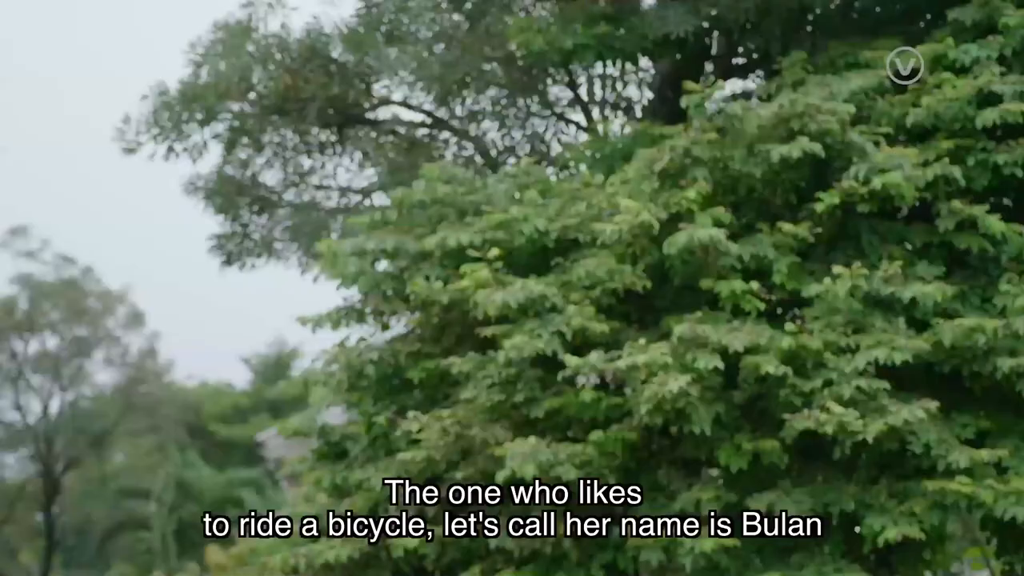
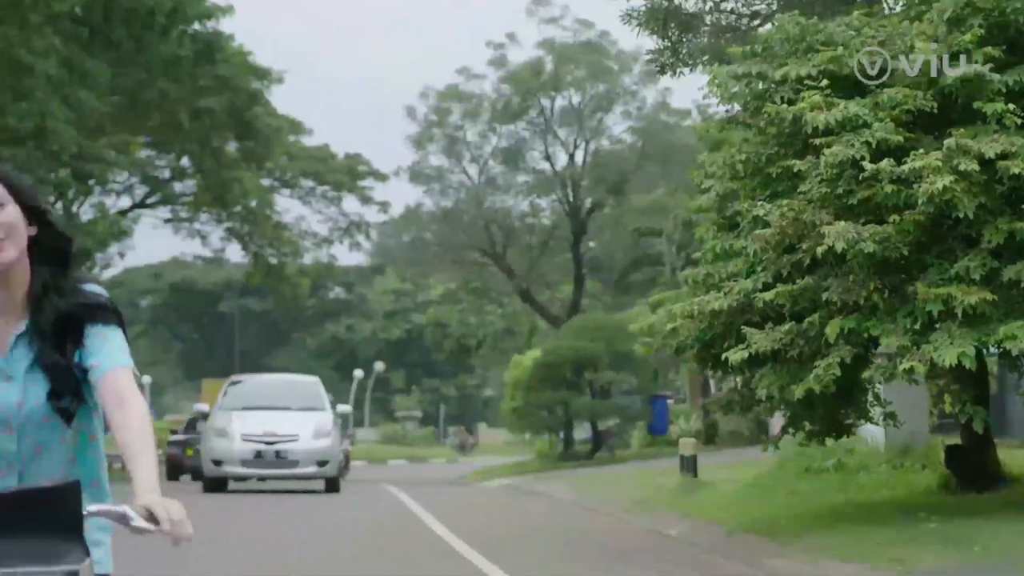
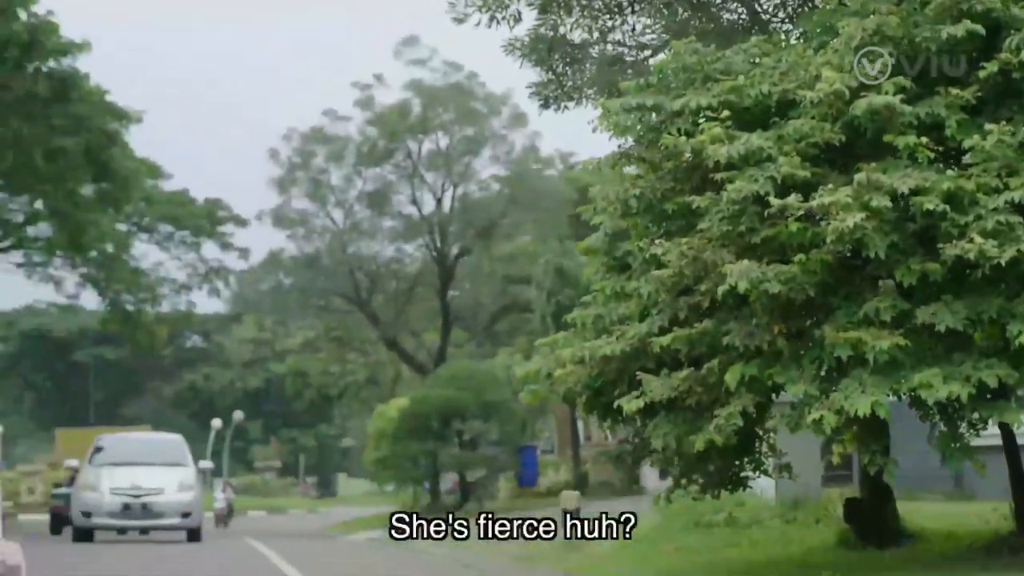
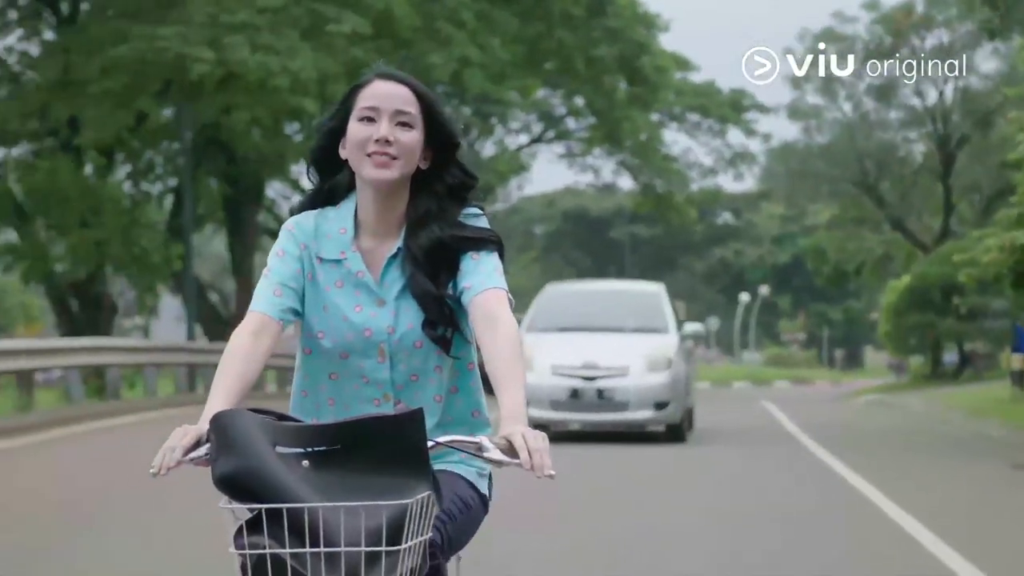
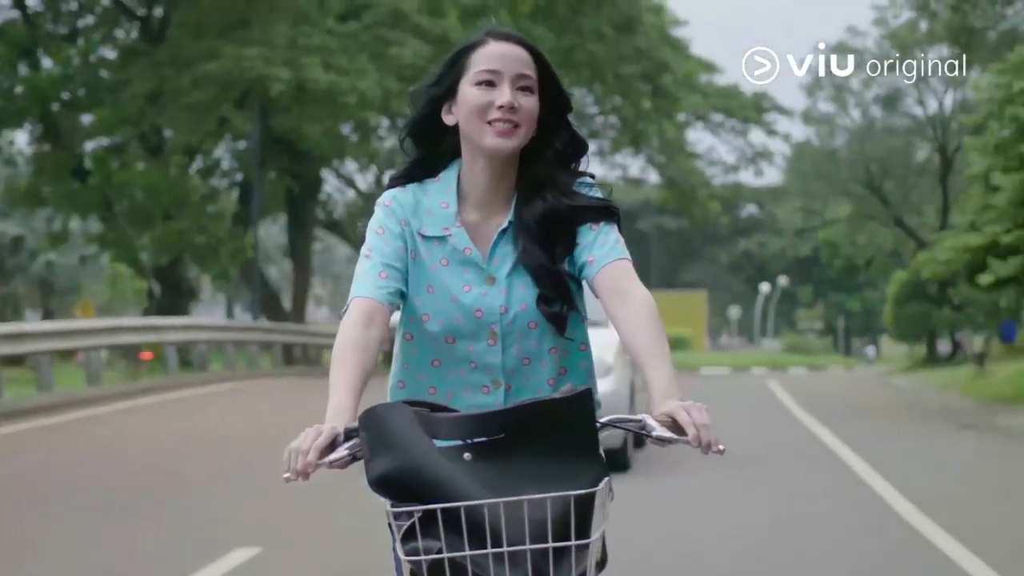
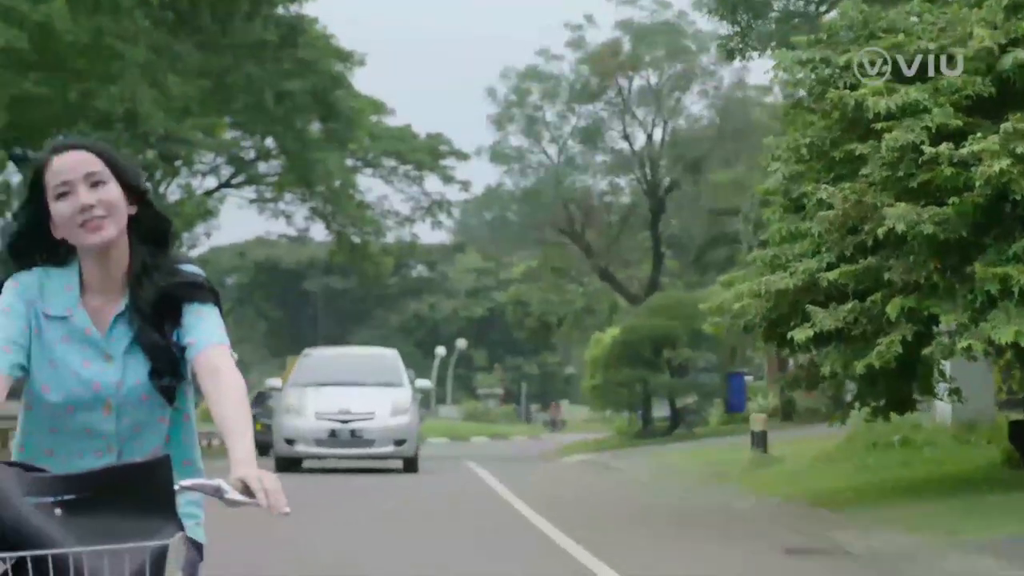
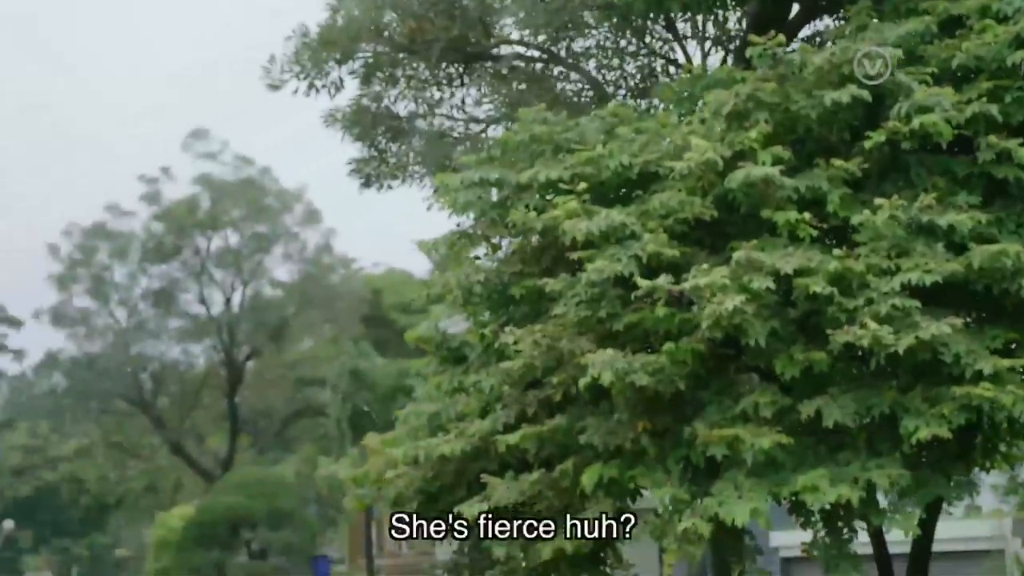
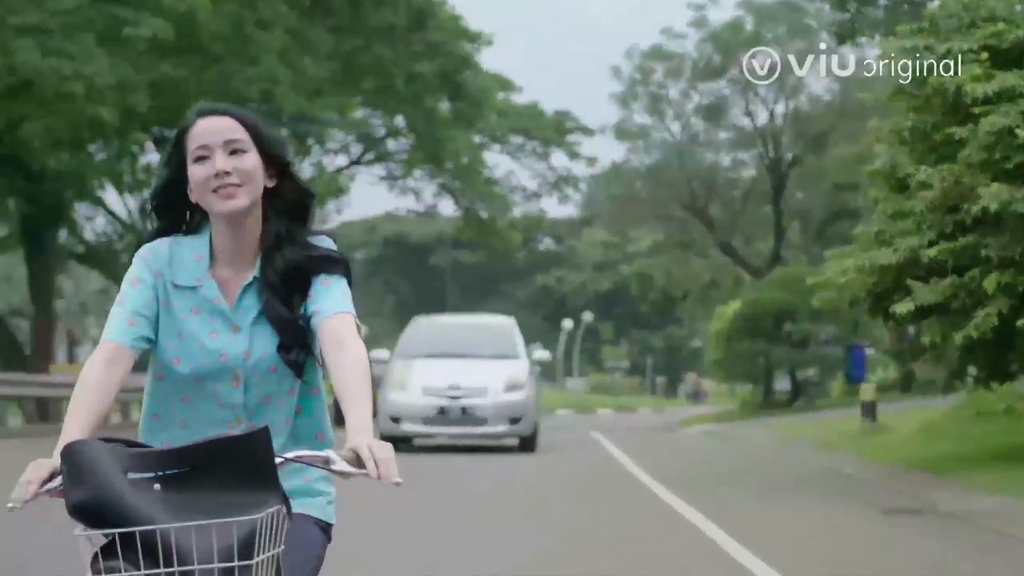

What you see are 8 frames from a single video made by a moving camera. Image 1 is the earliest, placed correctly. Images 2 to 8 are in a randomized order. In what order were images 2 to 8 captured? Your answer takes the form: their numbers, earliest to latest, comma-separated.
7, 3, 2, 6, 8, 4, 5
